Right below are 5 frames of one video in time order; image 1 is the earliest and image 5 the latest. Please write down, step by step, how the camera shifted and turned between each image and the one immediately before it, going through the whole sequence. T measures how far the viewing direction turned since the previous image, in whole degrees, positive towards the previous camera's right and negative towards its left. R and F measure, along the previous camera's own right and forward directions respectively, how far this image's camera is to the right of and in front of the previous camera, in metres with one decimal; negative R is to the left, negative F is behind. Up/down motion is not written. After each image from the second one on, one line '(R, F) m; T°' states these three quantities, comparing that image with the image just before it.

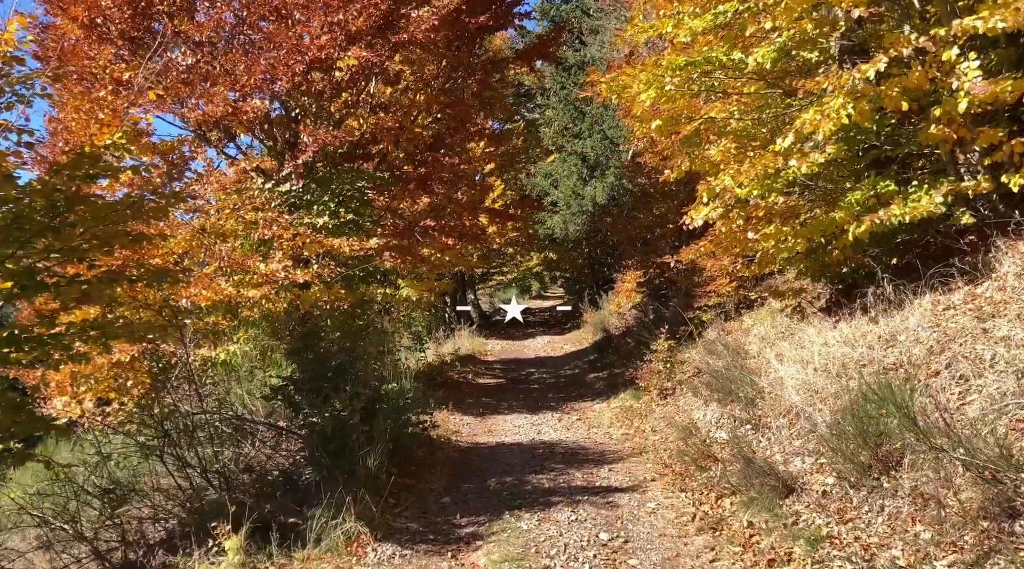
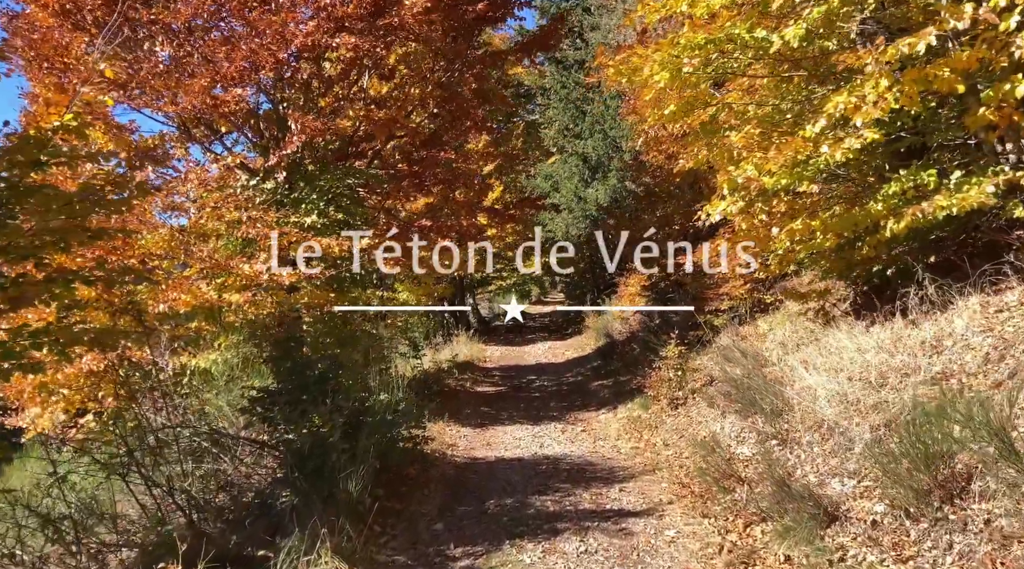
(0.0, +0.8) m; 0°
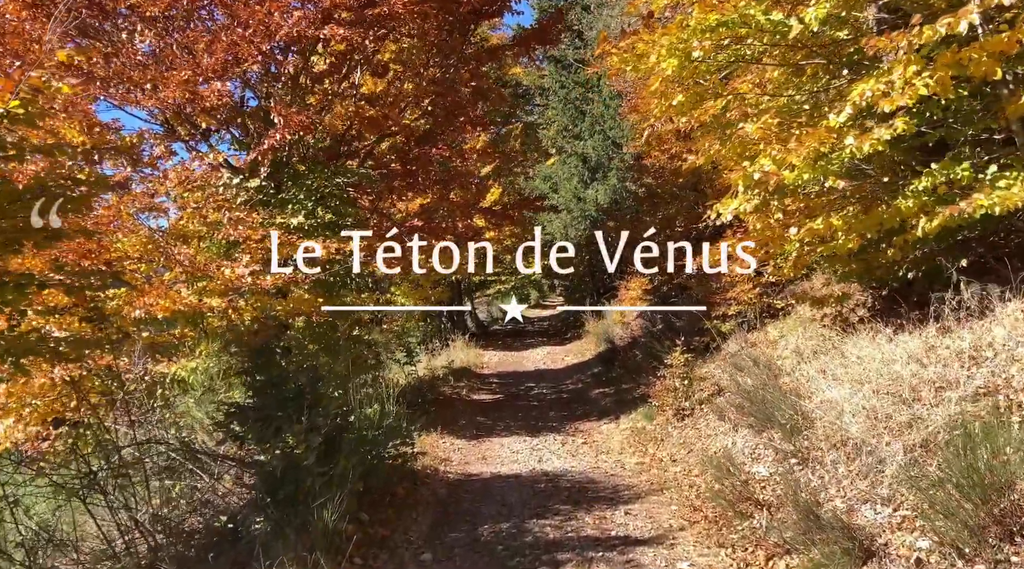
(0.0, +0.6) m; 0°
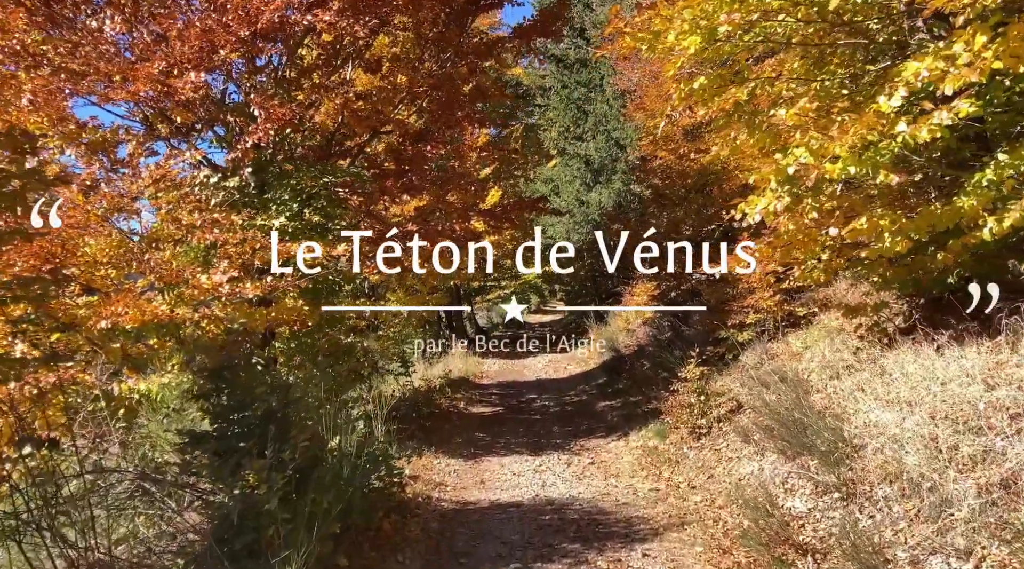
(0.0, +0.9) m; 0°
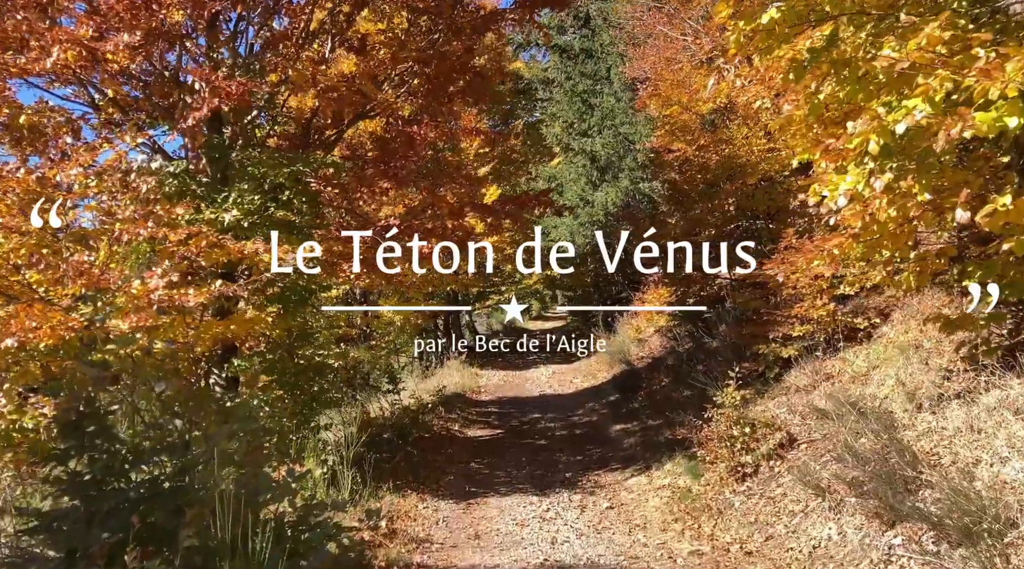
(0.0, +1.8) m; 0°
